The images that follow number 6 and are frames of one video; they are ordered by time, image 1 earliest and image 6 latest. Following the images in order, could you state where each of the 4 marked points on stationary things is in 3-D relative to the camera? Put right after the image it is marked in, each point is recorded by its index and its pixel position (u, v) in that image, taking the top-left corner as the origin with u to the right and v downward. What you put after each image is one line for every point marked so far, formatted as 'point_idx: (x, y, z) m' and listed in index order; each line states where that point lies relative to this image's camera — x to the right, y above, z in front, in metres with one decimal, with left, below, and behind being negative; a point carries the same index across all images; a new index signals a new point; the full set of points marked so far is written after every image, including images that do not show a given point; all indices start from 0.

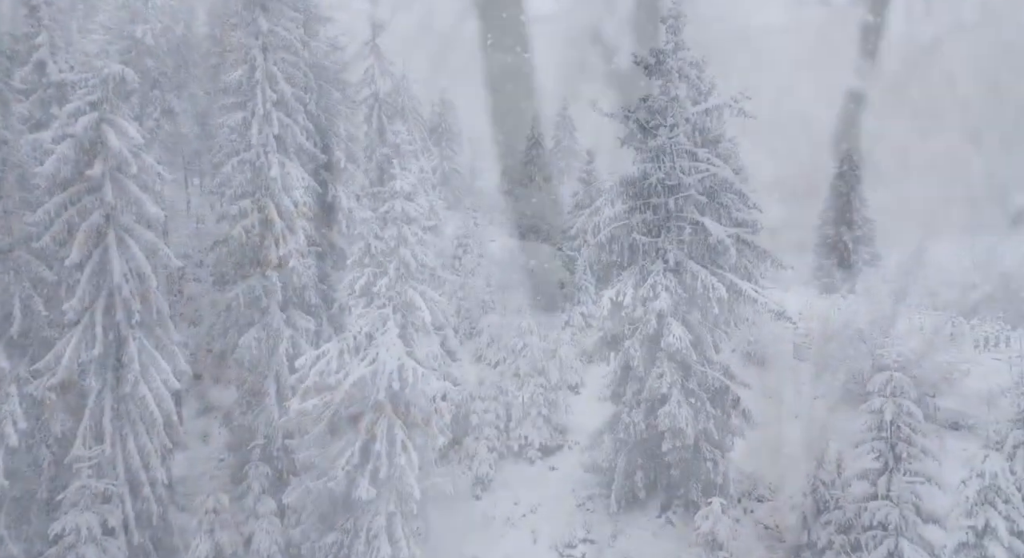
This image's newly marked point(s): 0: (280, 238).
0: (-7.6, +1.3, +19.1) m
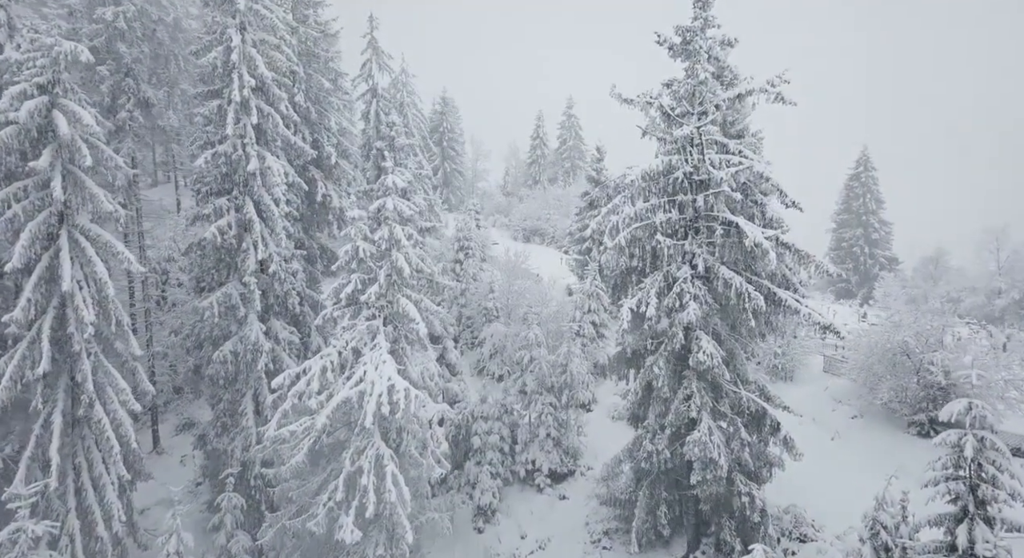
0: (-7.4, +1.1, +17.1) m
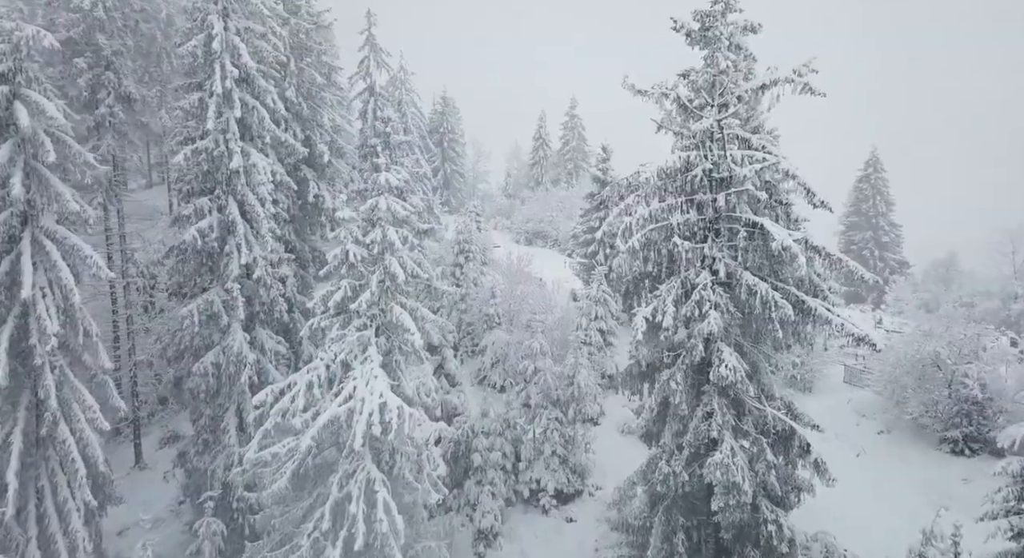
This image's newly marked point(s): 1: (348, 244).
0: (-7.3, +1.0, +15.9) m
1: (-4.0, +0.9, +14.2) m
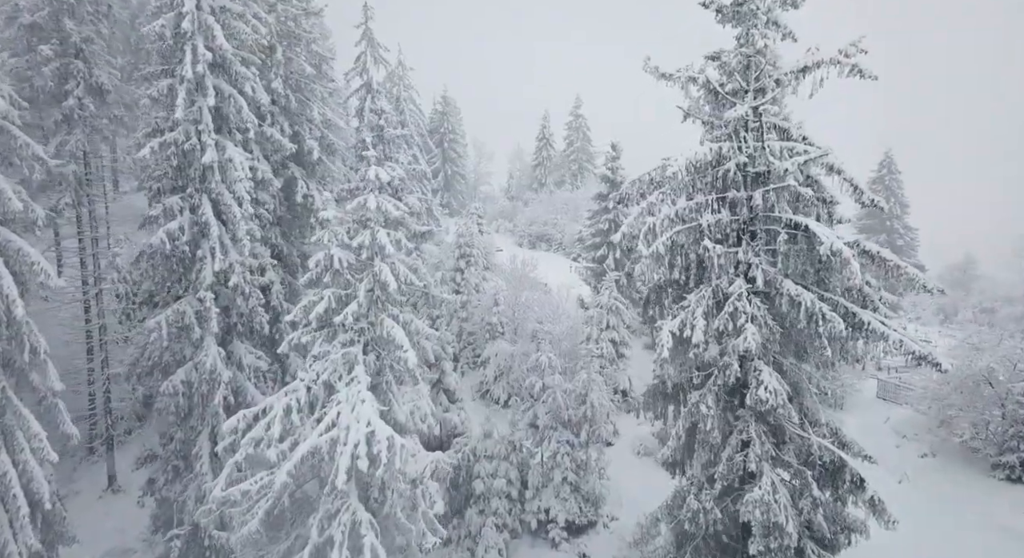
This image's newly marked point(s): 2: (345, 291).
0: (-7.1, +0.8, +14.2) m
1: (-3.8, +0.7, +12.5) m
2: (-3.6, -0.3, +12.5) m
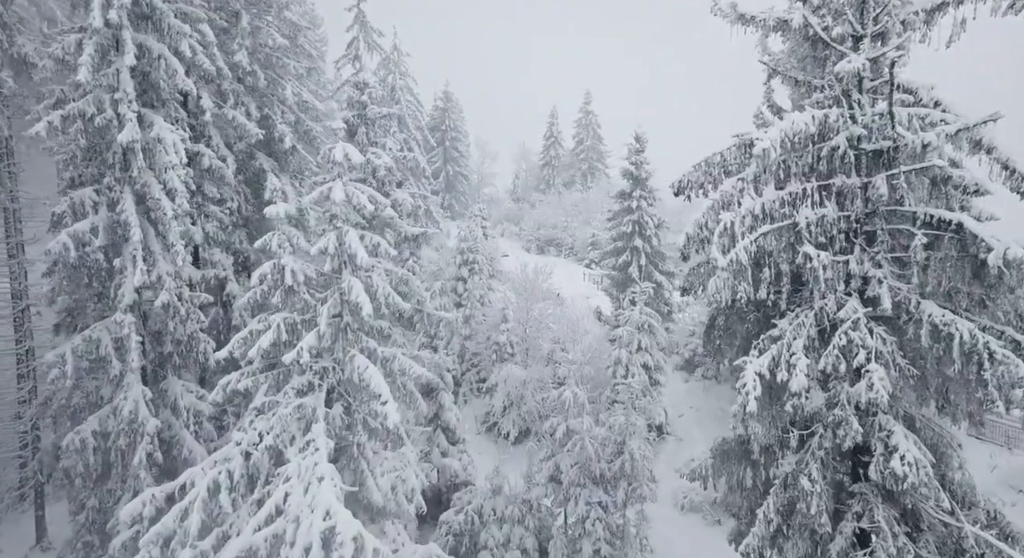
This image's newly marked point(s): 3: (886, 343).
0: (-6.8, +0.5, +10.8) m
1: (-3.5, +0.4, +9.1) m
2: (-3.3, -0.6, +9.1) m
3: (+5.3, -0.9, +8.3) m
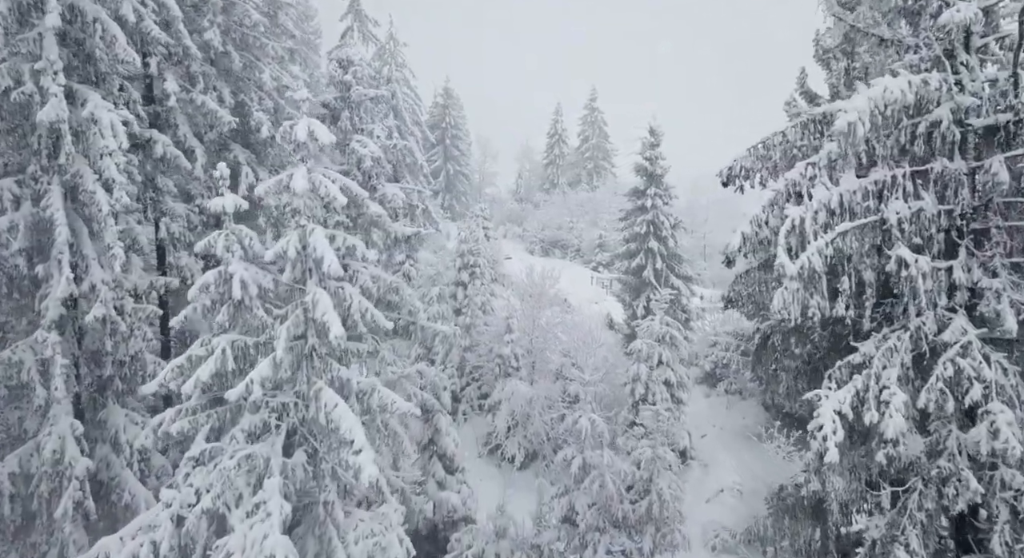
0: (-6.7, +0.3, +8.9) m
1: (-3.4, +0.2, +7.2) m
2: (-3.1, -0.7, +7.2) m
3: (+5.5, -1.0, +6.4) m
